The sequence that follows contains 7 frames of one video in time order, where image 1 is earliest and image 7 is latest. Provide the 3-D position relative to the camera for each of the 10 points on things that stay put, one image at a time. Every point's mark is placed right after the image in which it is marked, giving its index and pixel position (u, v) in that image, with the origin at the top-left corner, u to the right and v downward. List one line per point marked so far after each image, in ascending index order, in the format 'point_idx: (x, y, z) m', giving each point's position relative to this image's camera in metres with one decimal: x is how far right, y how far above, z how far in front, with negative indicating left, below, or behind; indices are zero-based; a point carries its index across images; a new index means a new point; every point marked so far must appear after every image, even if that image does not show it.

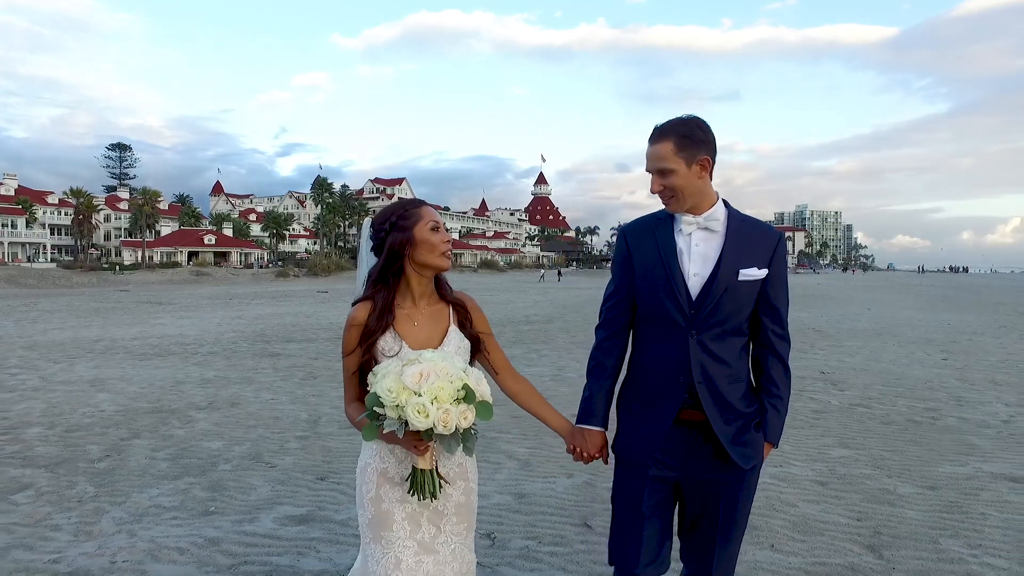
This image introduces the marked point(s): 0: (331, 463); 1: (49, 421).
0: (-1.7, -1.6, +6.2) m
1: (-5.9, -1.7, +8.6) m
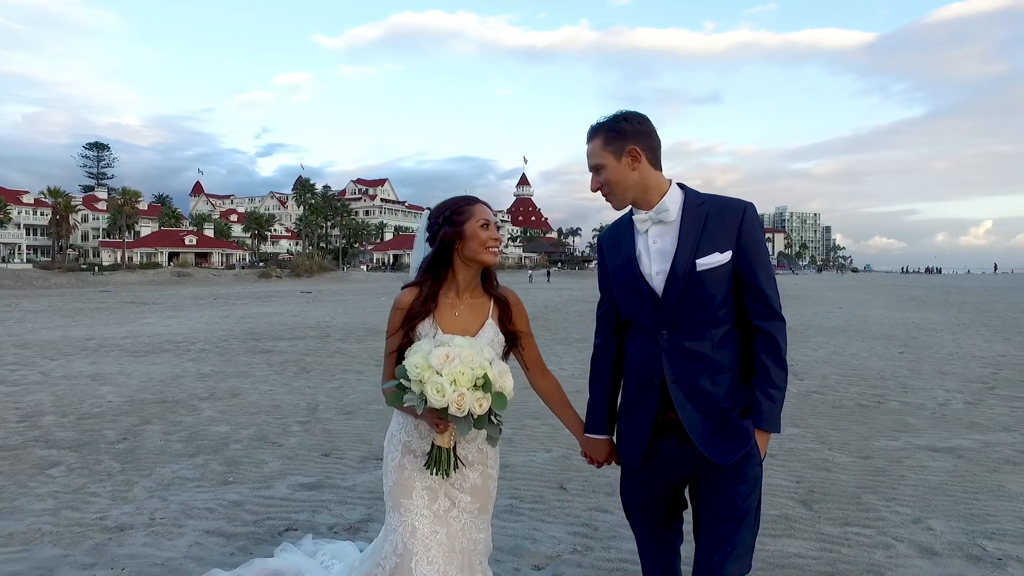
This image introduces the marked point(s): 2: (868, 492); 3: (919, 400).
0: (-1.8, -1.6, +6.9) m
1: (-6.1, -1.6, +9.2) m
2: (+2.7, -1.6, +5.2) m
3: (+5.4, -1.5, +8.9) m
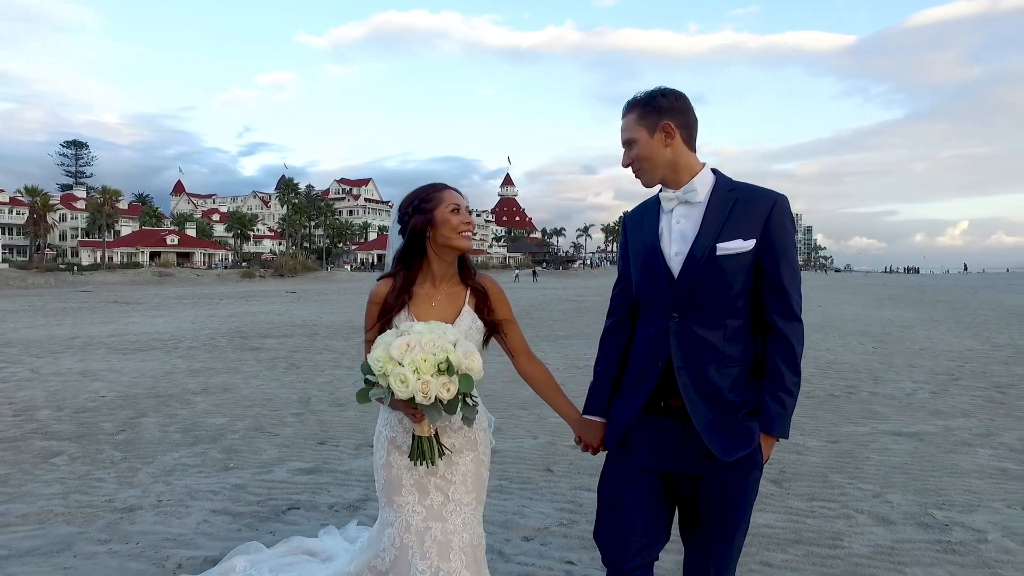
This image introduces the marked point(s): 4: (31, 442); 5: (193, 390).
0: (-1.9, -1.5, +7.1) m
1: (-6.3, -1.6, +9.3) m
2: (+2.7, -1.5, +5.5) m
3: (+5.2, -1.4, +9.3) m
4: (-5.1, -1.6, +7.1) m
5: (-4.9, -1.5, +10.3) m
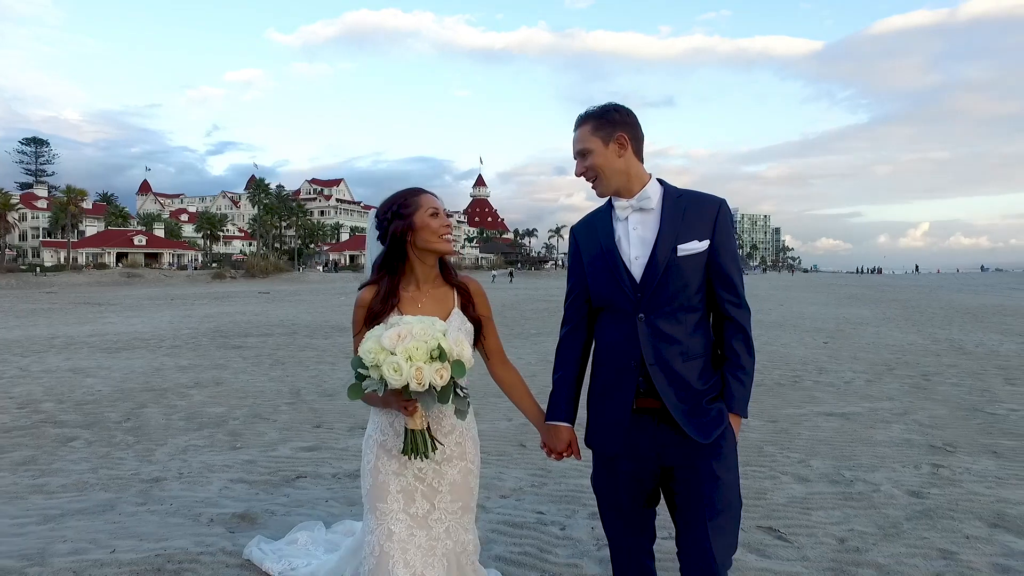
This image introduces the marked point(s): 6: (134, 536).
0: (-2.2, -1.5, +7.8) m
1: (-6.7, -1.6, +9.9) m
2: (+2.4, -1.5, +6.4) m
3: (+4.8, -1.4, +10.3) m
4: (-5.3, -1.6, +7.7) m
5: (-5.3, -1.5, +10.9) m
6: (-2.4, -1.6, +4.3) m
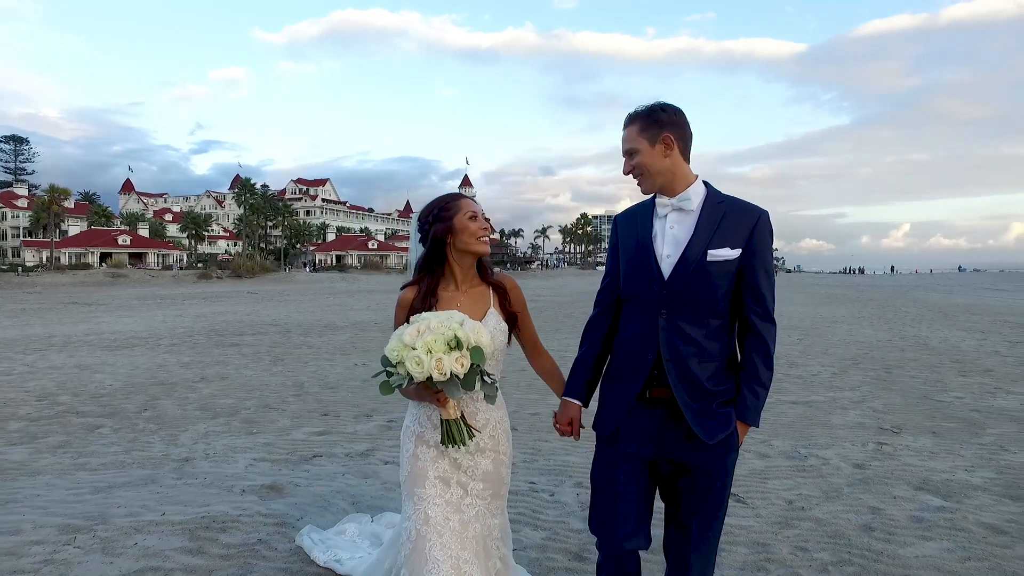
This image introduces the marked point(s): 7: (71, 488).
0: (-2.3, -1.5, +8.4) m
1: (-6.8, -1.6, +10.4) m
2: (+2.4, -1.5, +7.1) m
3: (+4.7, -1.4, +11.1) m
4: (-5.4, -1.6, +8.3) m
5: (-5.4, -1.5, +11.4) m
6: (-2.4, -1.5, +4.9) m
7: (-3.4, -1.5, +5.2) m
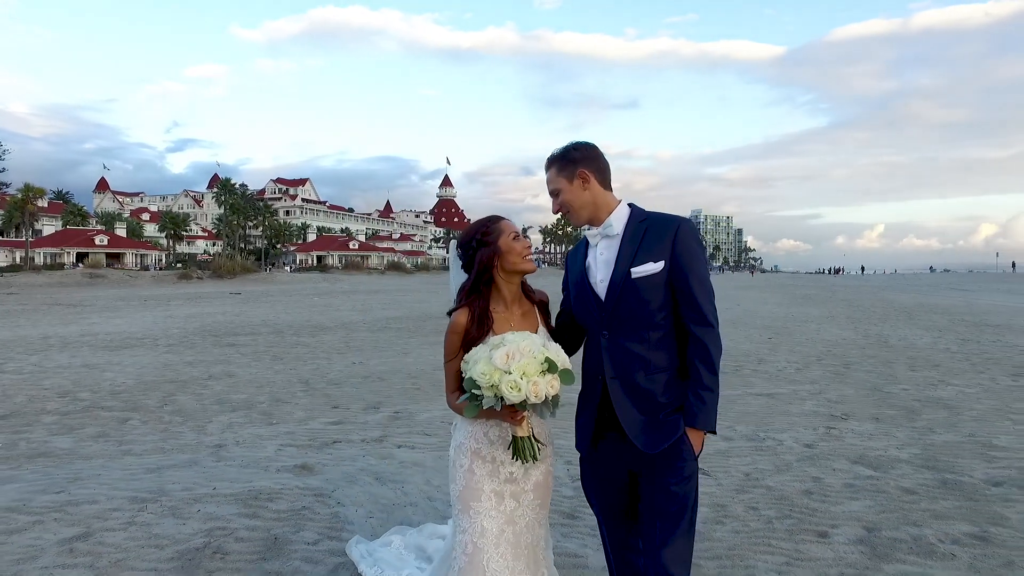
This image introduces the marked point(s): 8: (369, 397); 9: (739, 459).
0: (-2.4, -1.5, +9.2) m
1: (-7.0, -1.6, +11.0) m
2: (+2.3, -1.5, +8.0) m
3: (+4.5, -1.4, +12.0) m
4: (-5.5, -1.6, +8.9) m
5: (-5.6, -1.6, +12.1) m
6: (-2.4, -1.6, +5.6) m
7: (-3.4, -1.6, +5.9) m
8: (-2.0, -1.5, +9.3) m
9: (+2.1, -1.6, +6.1) m
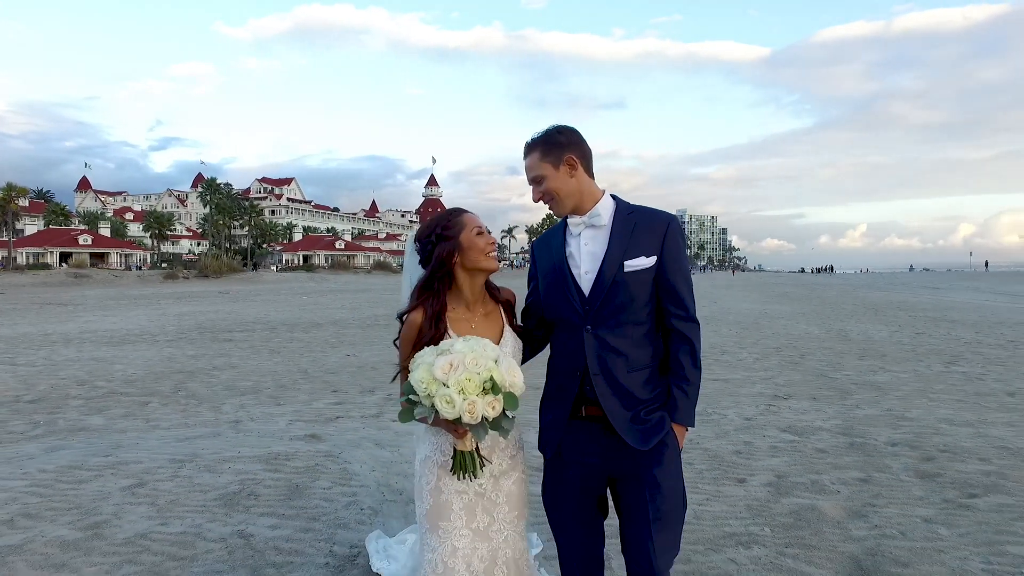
0: (-2.7, -1.5, +10.1) m
1: (-7.3, -1.6, +11.9) m
2: (+2.1, -1.5, +9.1) m
3: (+4.2, -1.4, +13.1) m
4: (-5.8, -1.6, +9.8) m
5: (-5.9, -1.5, +13.0) m
6: (-2.6, -1.5, +6.6) m
7: (-3.6, -1.5, +6.9) m
8: (-2.3, -1.5, +10.3) m
9: (+1.8, -1.5, +7.2) m
